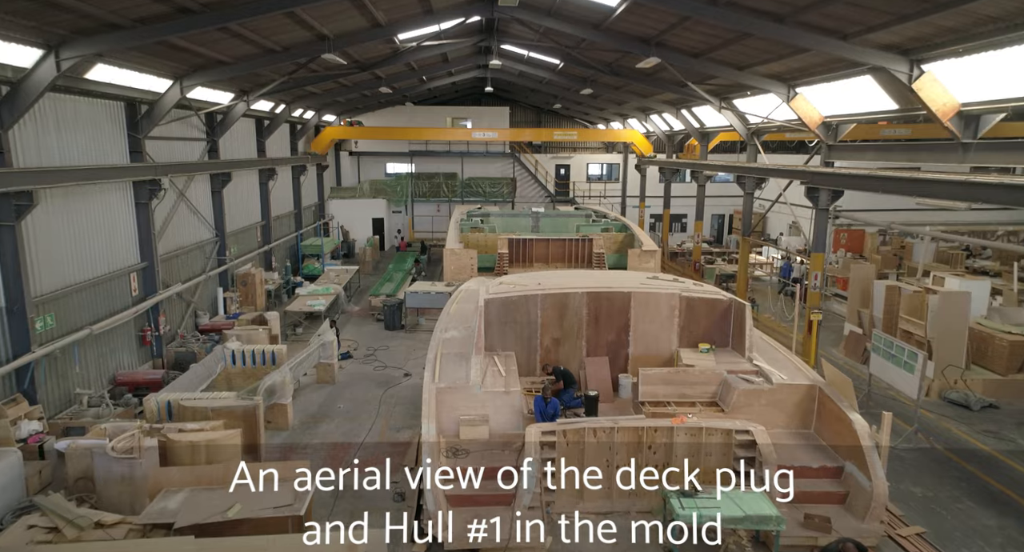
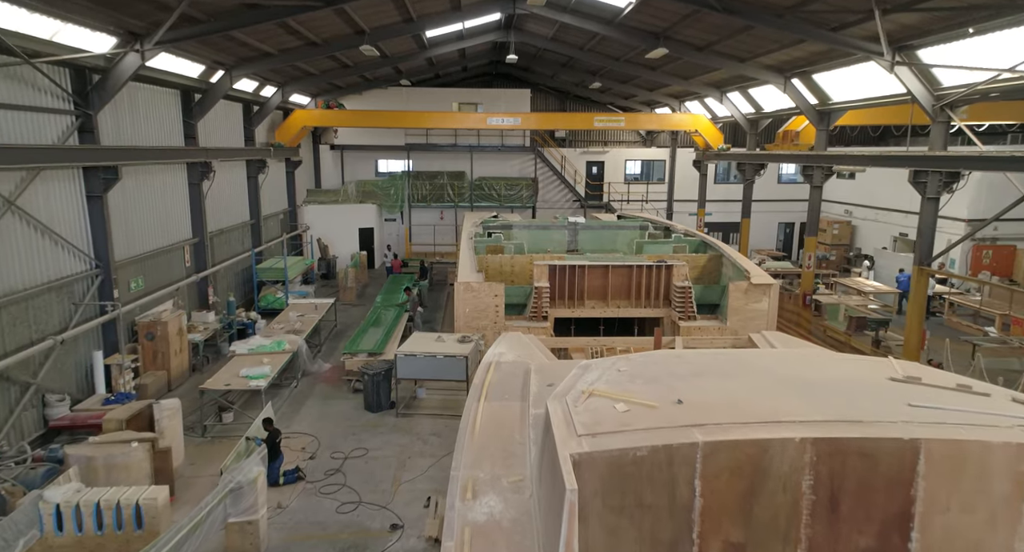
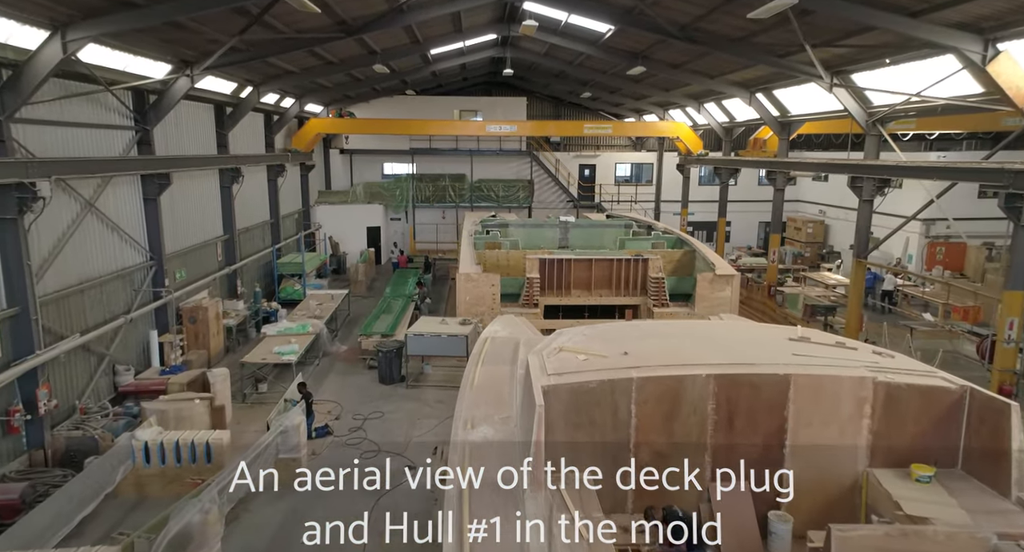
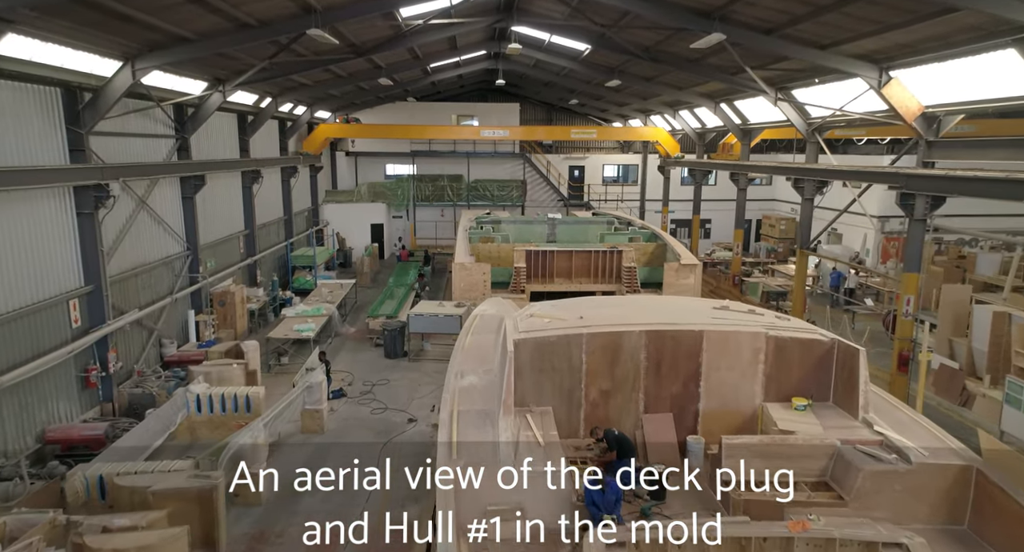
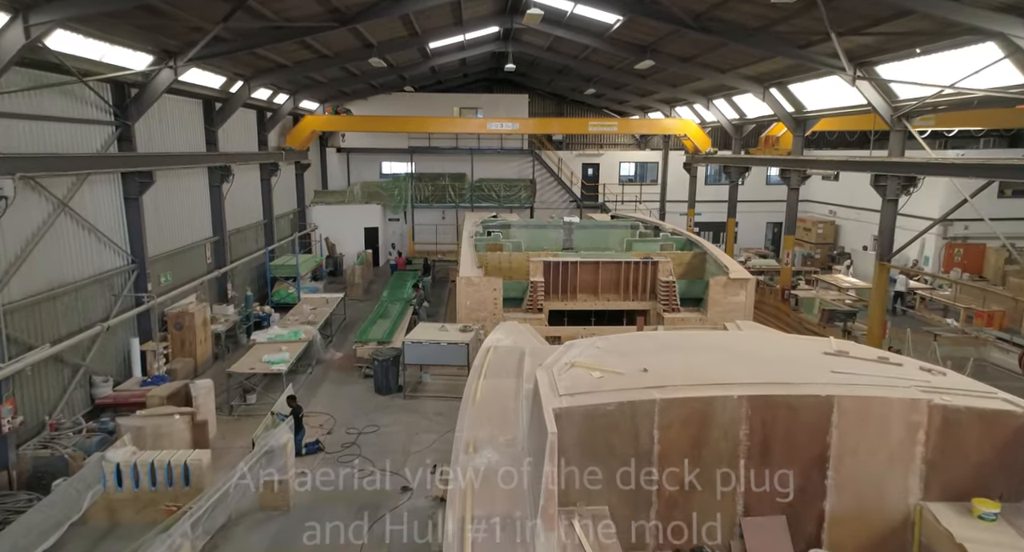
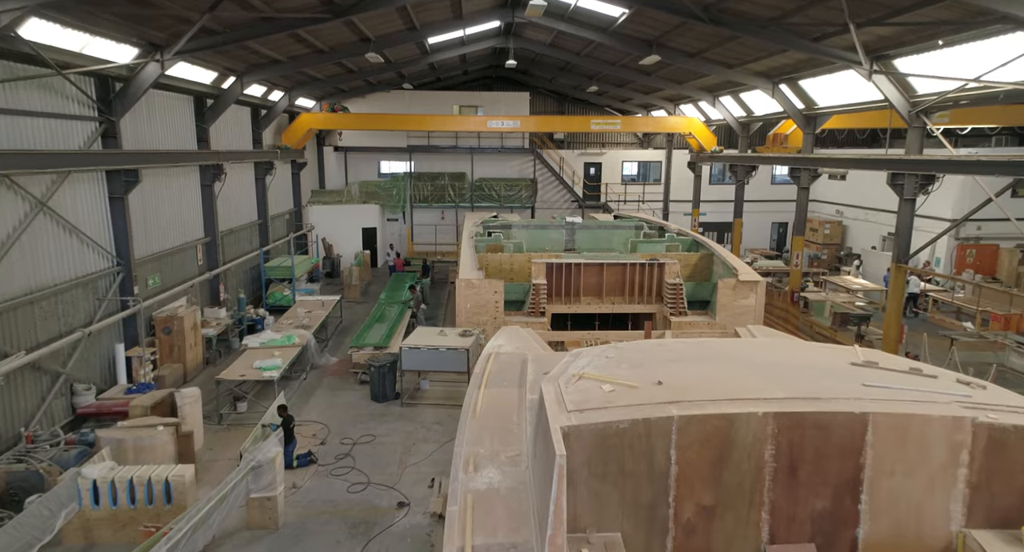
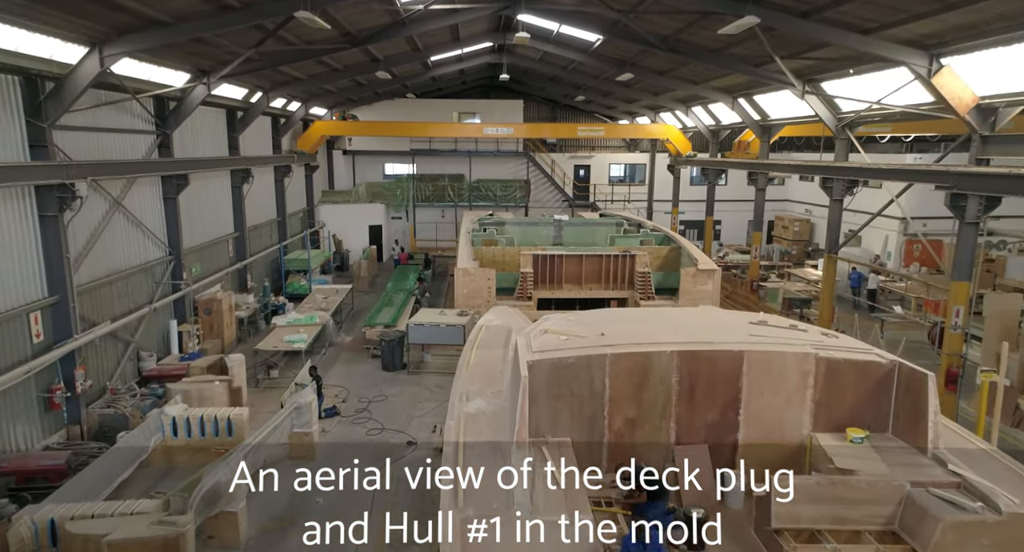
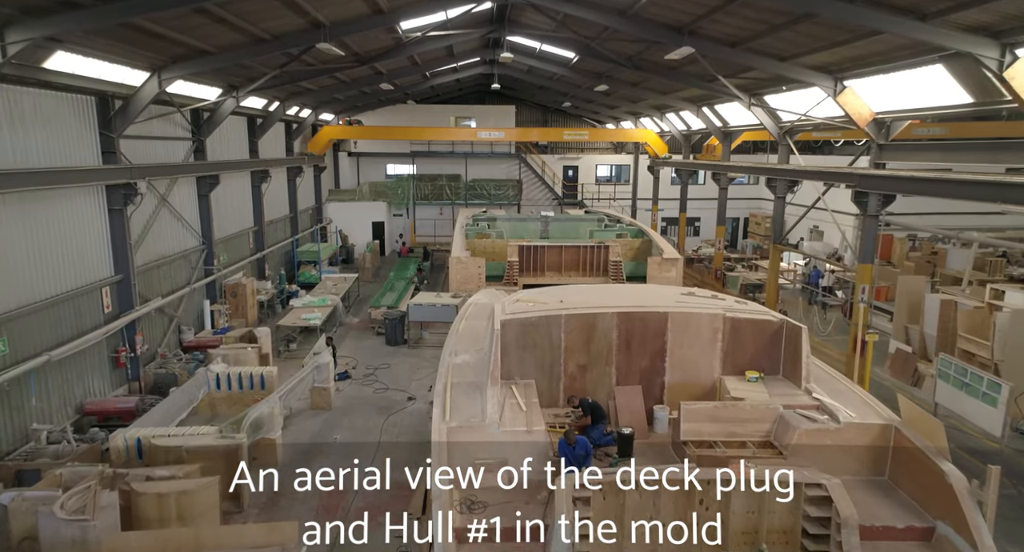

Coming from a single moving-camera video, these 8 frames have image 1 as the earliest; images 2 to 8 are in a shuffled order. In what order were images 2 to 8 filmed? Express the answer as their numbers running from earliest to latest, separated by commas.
8, 4, 7, 3, 5, 6, 2
